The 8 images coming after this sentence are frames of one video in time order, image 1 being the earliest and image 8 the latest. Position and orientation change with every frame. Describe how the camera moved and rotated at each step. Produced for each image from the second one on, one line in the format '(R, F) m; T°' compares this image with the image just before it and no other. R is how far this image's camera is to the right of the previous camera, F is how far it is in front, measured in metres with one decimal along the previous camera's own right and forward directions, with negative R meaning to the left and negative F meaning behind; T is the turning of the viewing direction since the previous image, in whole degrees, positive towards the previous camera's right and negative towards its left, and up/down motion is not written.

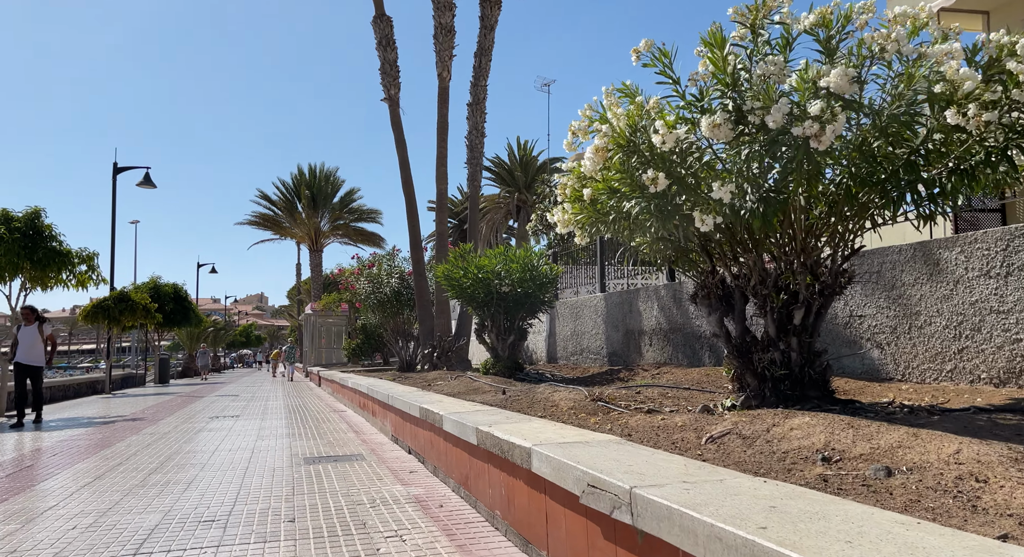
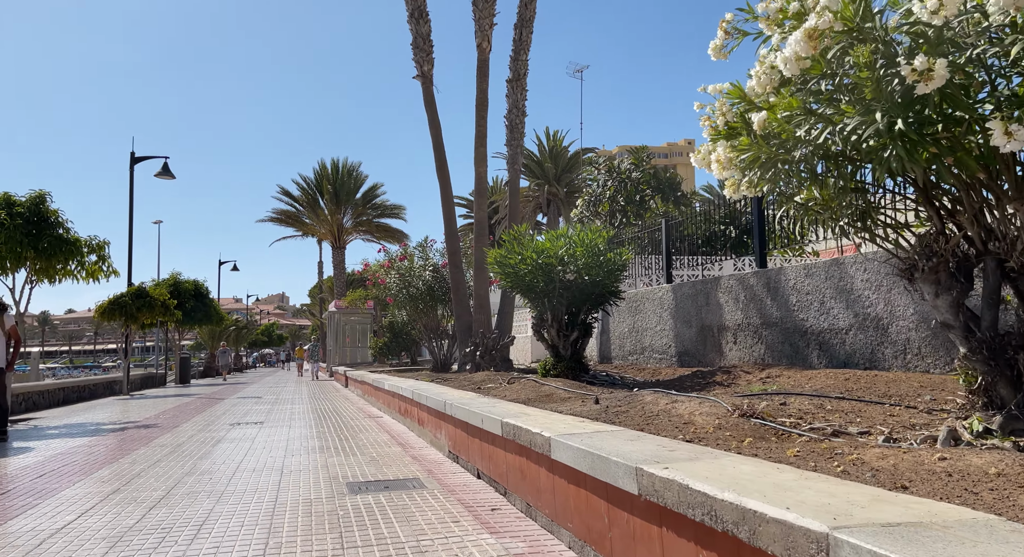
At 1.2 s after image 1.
(-0.6, +1.5) m; -1°
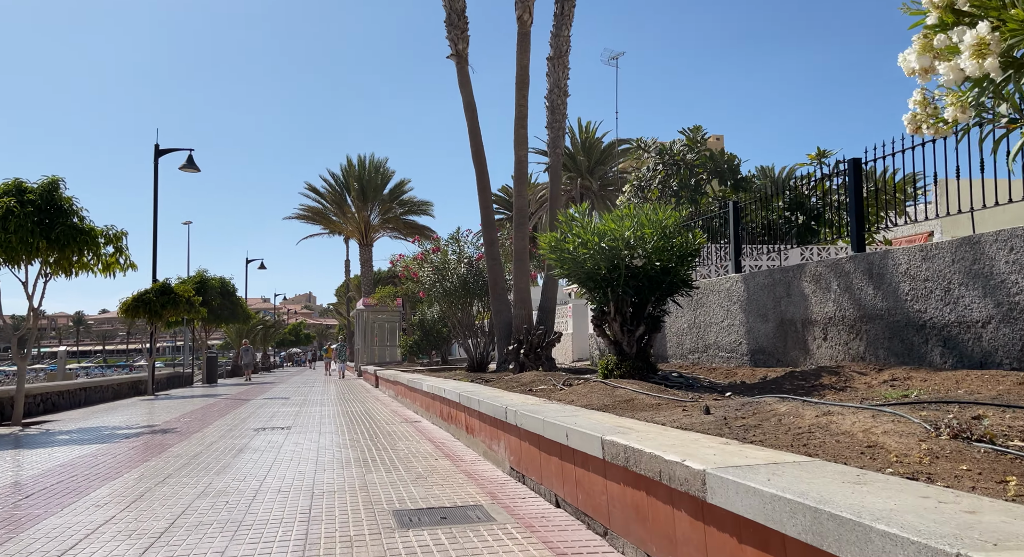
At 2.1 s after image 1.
(-0.4, +1.2) m; -2°
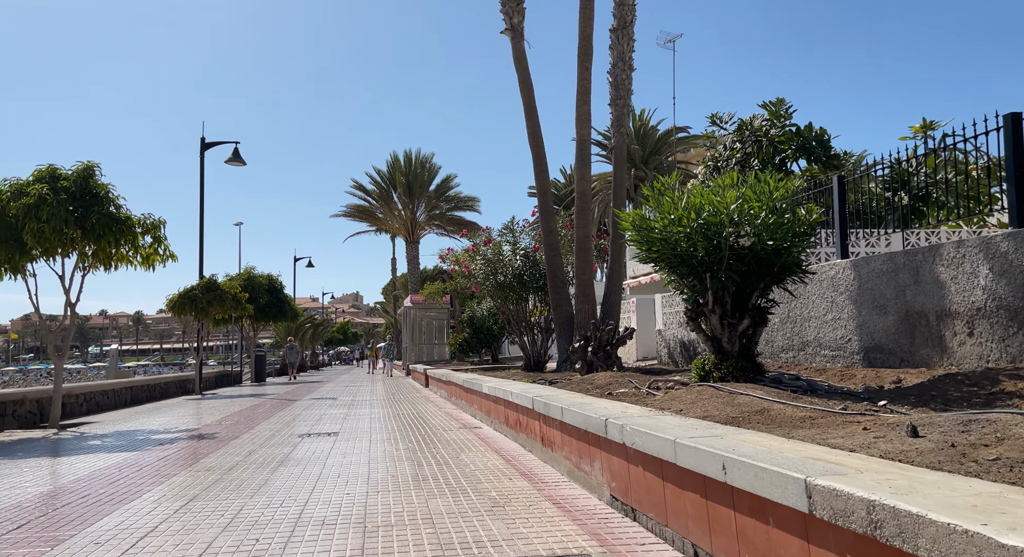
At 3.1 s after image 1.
(-0.3, +1.2) m; -3°
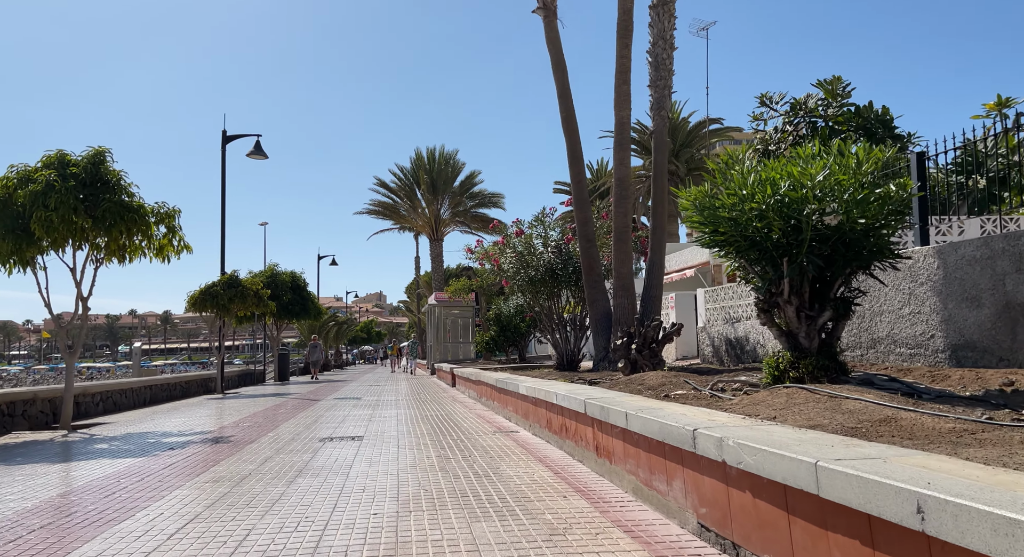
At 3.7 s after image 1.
(-0.2, +0.9) m; -2°
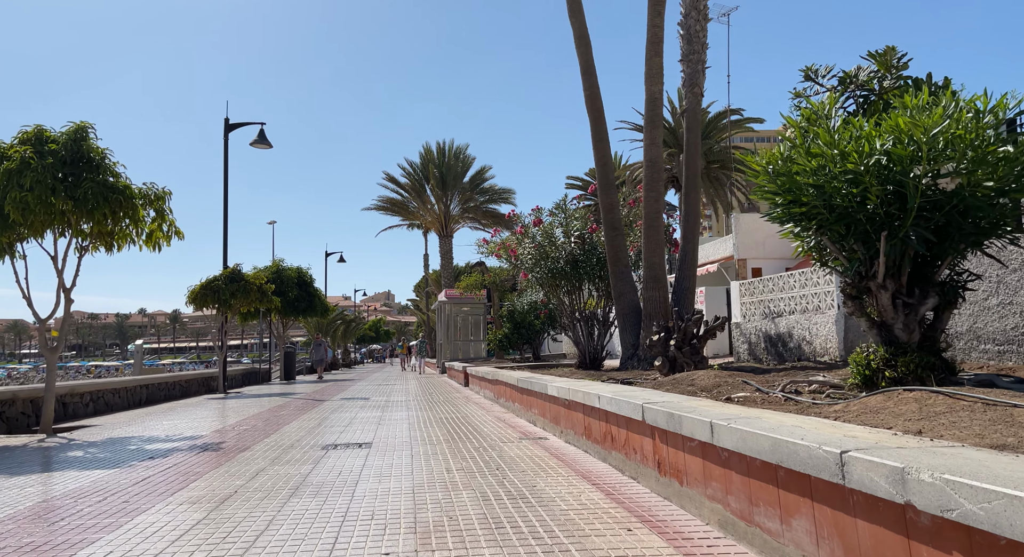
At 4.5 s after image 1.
(-0.2, +1.1) m; -1°
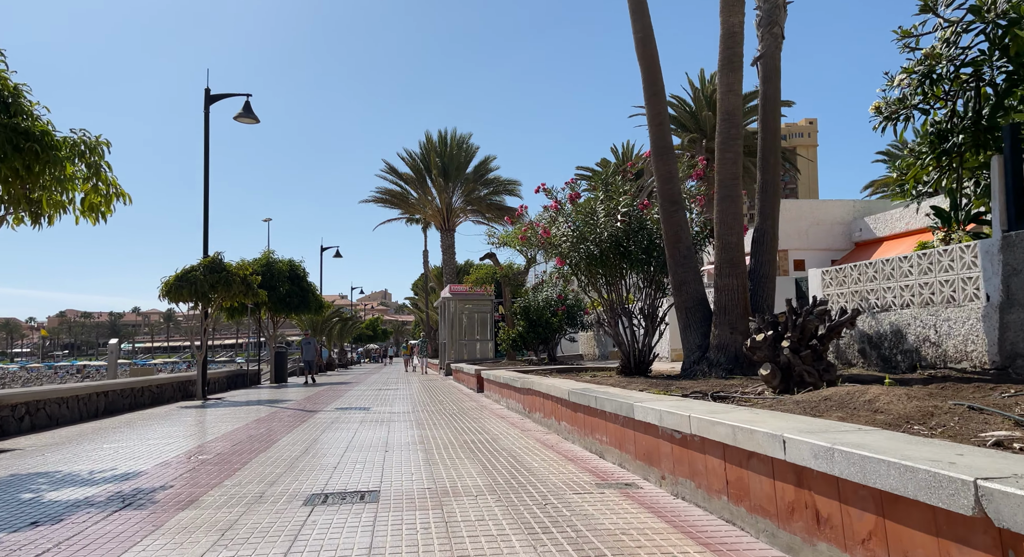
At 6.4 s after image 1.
(-0.6, +2.6) m; 0°
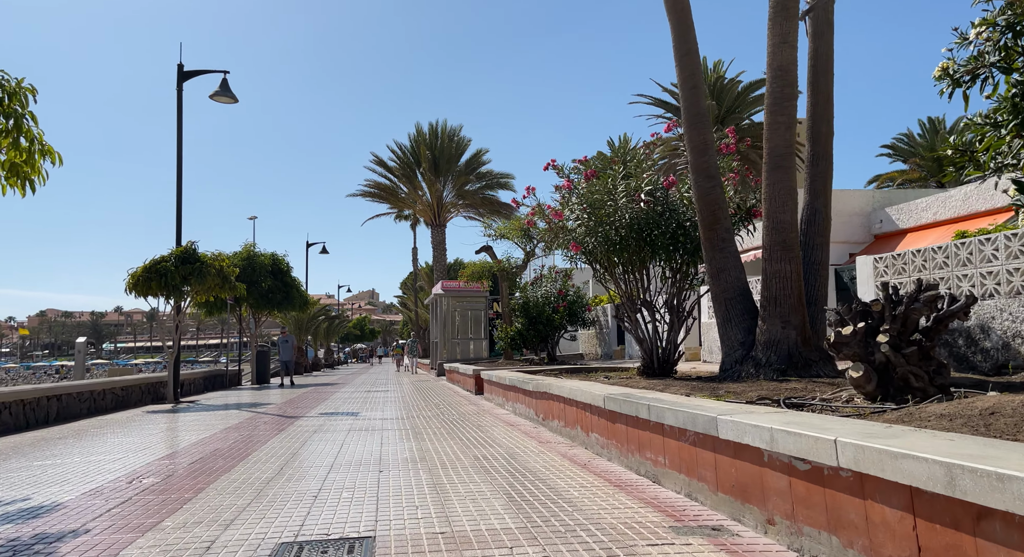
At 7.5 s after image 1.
(-0.3, +1.5) m; +1°
